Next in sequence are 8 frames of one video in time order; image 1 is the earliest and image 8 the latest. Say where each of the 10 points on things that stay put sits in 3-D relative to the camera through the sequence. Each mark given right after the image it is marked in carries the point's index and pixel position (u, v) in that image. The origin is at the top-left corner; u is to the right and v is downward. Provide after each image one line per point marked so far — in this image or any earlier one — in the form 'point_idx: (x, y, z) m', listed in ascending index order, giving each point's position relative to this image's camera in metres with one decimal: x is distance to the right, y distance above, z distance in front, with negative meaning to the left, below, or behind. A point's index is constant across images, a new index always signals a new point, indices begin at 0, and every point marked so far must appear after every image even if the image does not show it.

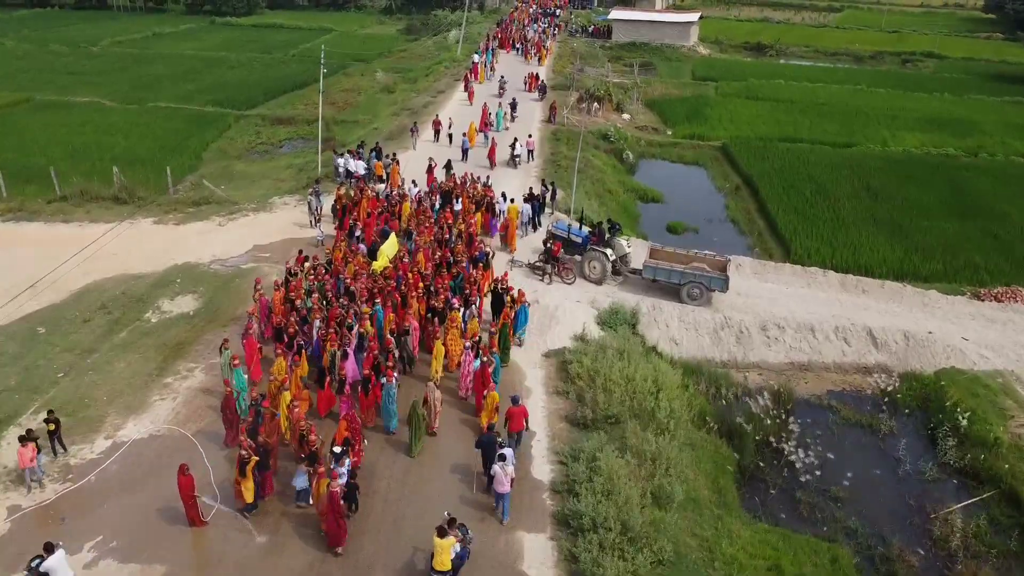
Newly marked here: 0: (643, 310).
0: (+2.7, -0.5, +16.2) m
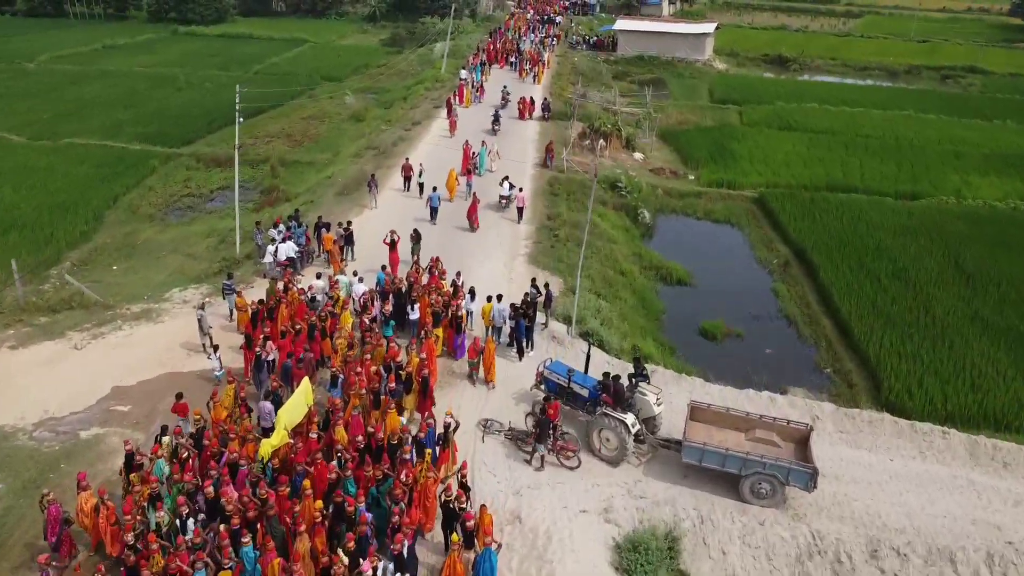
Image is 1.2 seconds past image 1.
0: (+2.3, -3.2, +10.4) m
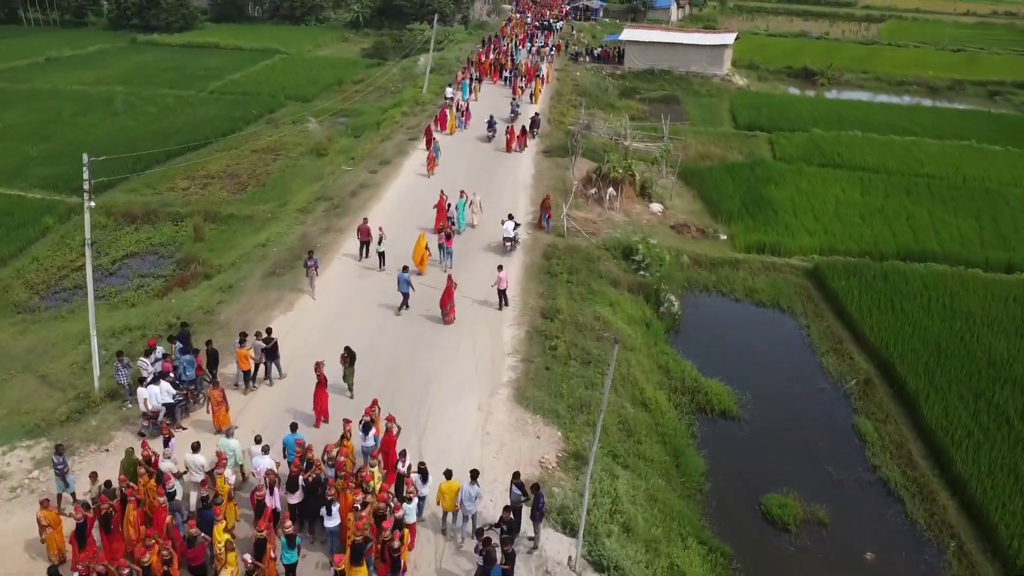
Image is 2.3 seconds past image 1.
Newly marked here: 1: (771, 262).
0: (+2.0, -5.6, +5.1) m
1: (+6.6, +0.7, +20.0) m
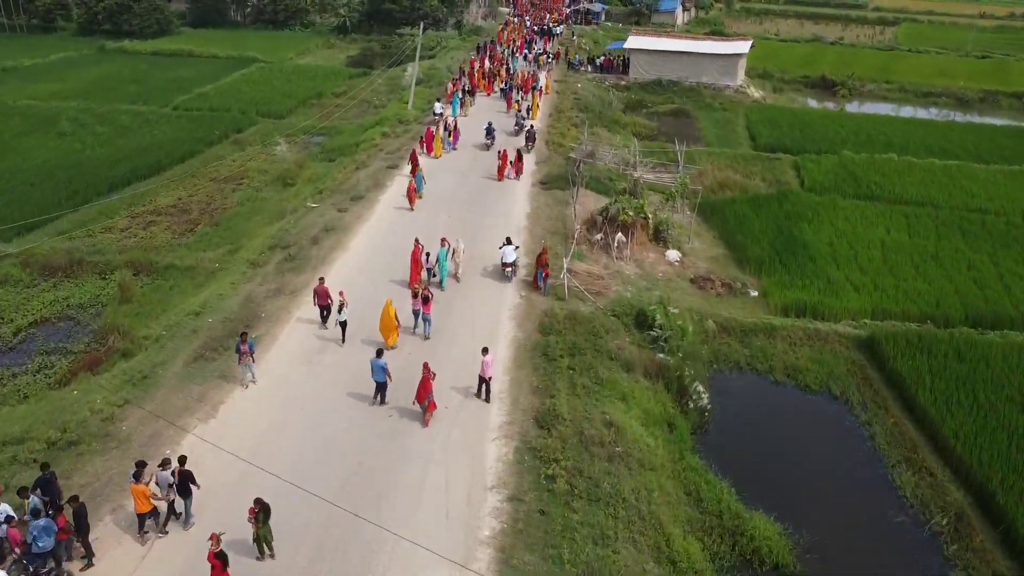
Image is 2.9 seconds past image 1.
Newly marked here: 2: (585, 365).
0: (+1.7, -7.1, +1.6) m
1: (+6.4, -0.9, +16.5) m
2: (+1.3, -1.4, +13.9) m
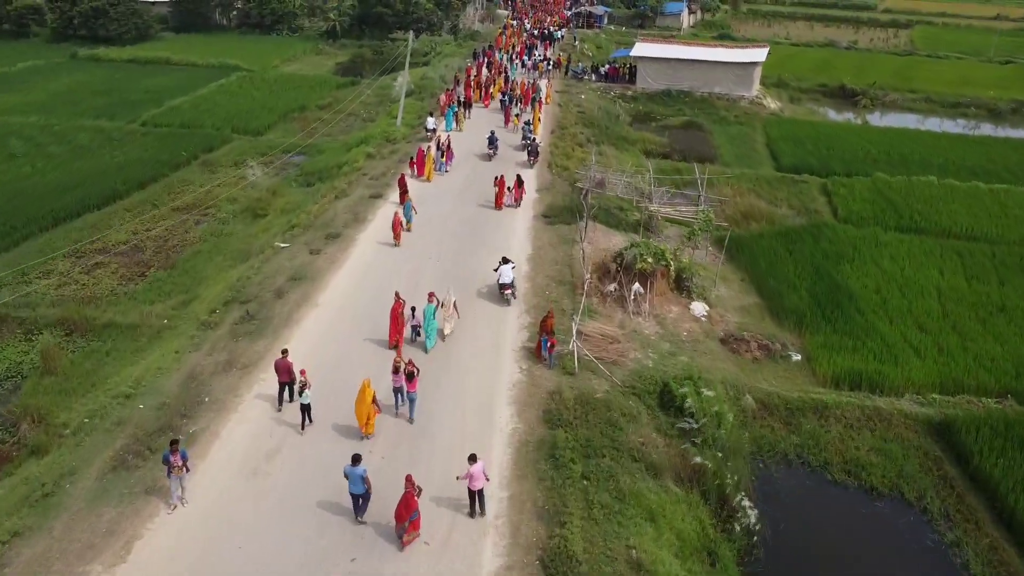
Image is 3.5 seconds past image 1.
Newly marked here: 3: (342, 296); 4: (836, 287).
0: (+1.7, -8.4, -1.1) m
1: (+6.4, -2.1, +13.7) m
2: (+1.3, -2.6, +11.1) m
3: (-3.6, -0.1, +16.4) m
4: (+7.4, 0.0, +17.8) m
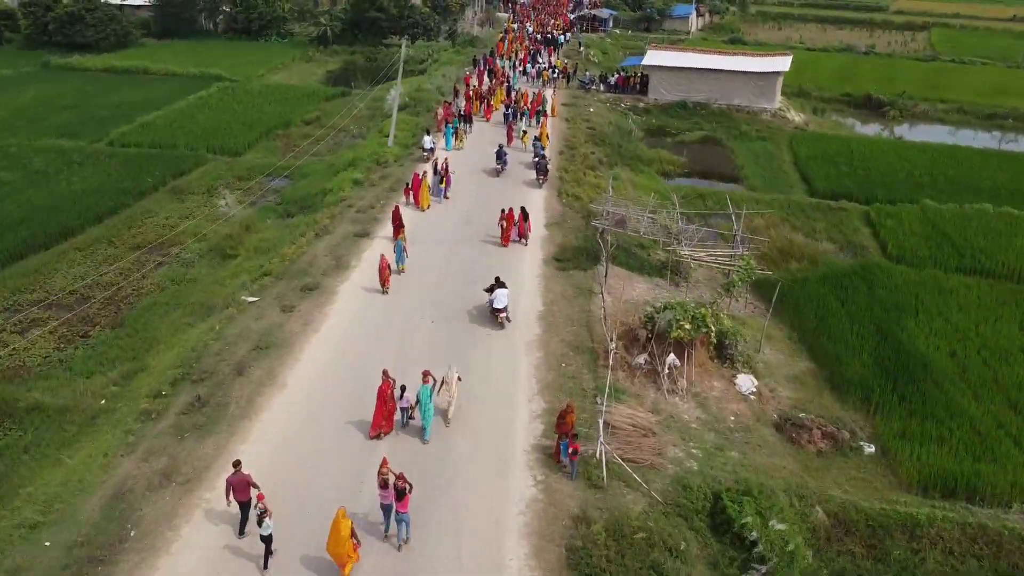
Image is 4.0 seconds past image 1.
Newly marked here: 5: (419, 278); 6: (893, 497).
0: (+2.0, -9.7, -3.9) m
1: (+6.6, -3.4, +11.0) m
2: (+1.5, -3.9, +8.3) m
3: (-3.4, -1.4, +13.6) m
4: (+7.6, -1.2, +15.0) m
5: (-2.1, +0.1, +17.2) m
6: (+5.6, -3.1, +11.5) m
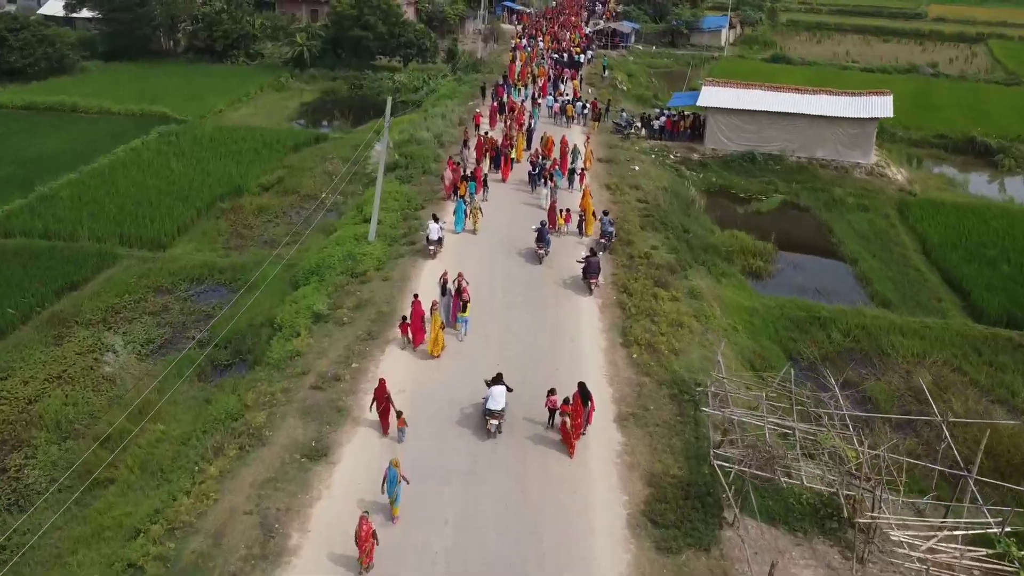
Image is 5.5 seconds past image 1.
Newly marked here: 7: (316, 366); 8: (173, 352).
0: (+2.9, -13.4, -11.6) m
1: (+7.5, -7.1, +3.3) m
2: (+2.3, -7.6, +0.7) m
3: (-2.6, -5.1, +5.9) m
4: (+8.4, -4.9, +7.4) m
5: (-1.2, -3.6, +9.6) m
6: (+6.5, -6.8, +3.8) m
7: (-3.5, -1.4, +13.9) m
8: (-6.8, -1.2, +15.5) m
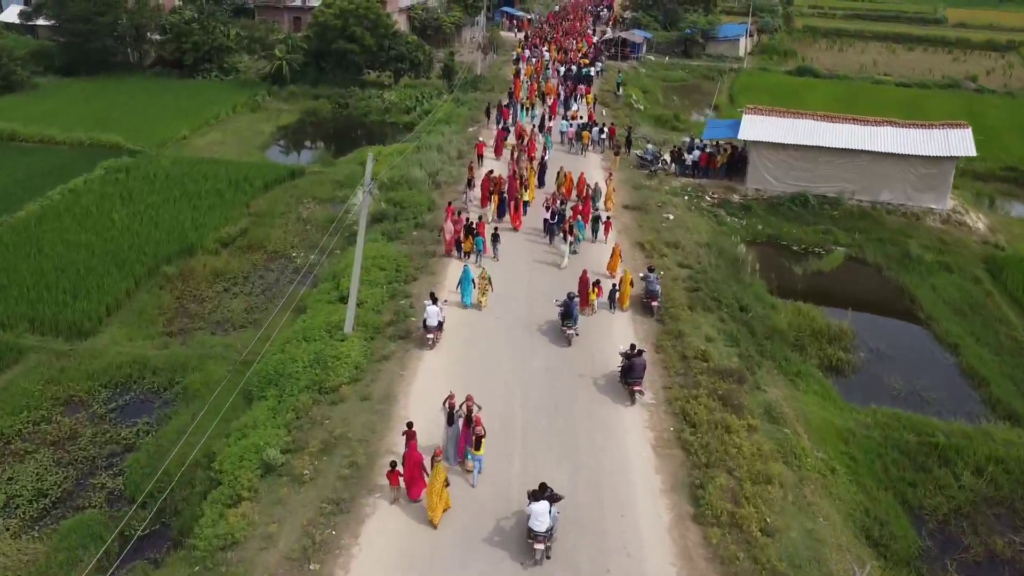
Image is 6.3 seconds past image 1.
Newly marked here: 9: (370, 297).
0: (+3.5, -15.4, -15.8) m
1: (+7.9, -9.1, -0.9) m
2: (+2.8, -9.6, -3.5) m
3: (-2.1, -7.2, +1.7) m
4: (+8.8, -6.9, +3.2) m
5: (-0.8, -5.6, +5.3) m
6: (+6.9, -8.8, -0.4) m
7: (-3.1, -3.4, +9.6) m
8: (-6.5, -3.3, +11.2) m
9: (-2.9, -0.3, +16.3) m
